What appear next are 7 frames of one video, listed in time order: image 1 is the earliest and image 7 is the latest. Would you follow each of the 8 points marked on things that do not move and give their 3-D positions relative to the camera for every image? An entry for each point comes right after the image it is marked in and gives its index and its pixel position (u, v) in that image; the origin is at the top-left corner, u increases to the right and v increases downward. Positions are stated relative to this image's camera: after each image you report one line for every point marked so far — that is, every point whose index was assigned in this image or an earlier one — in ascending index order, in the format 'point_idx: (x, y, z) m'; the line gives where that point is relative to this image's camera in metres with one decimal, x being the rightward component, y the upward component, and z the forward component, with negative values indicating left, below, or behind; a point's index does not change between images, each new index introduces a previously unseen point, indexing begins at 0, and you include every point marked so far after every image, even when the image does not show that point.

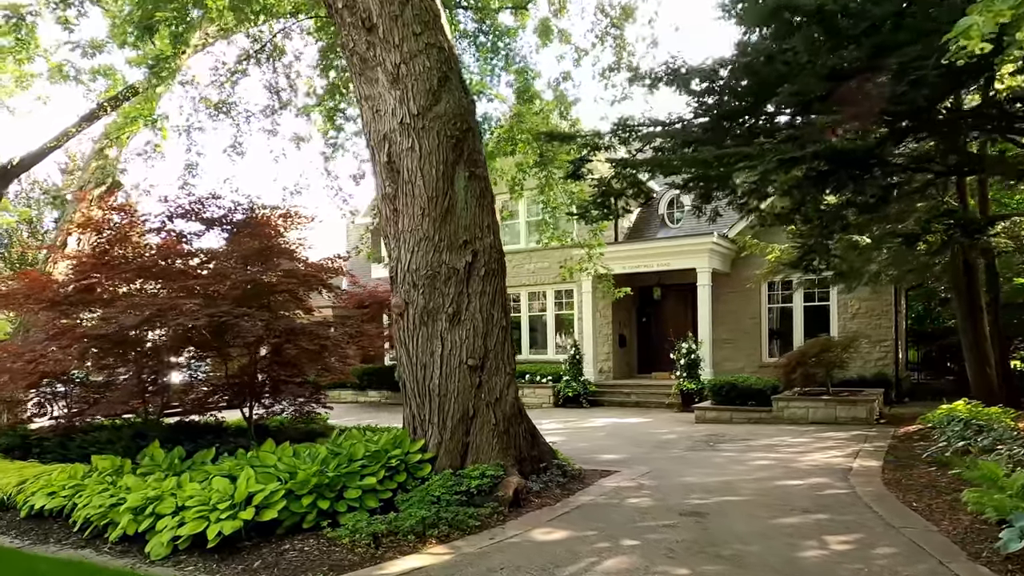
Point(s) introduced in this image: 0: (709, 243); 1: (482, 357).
0: (+3.4, +0.8, +12.3) m
1: (-0.2, -0.5, +5.0) m
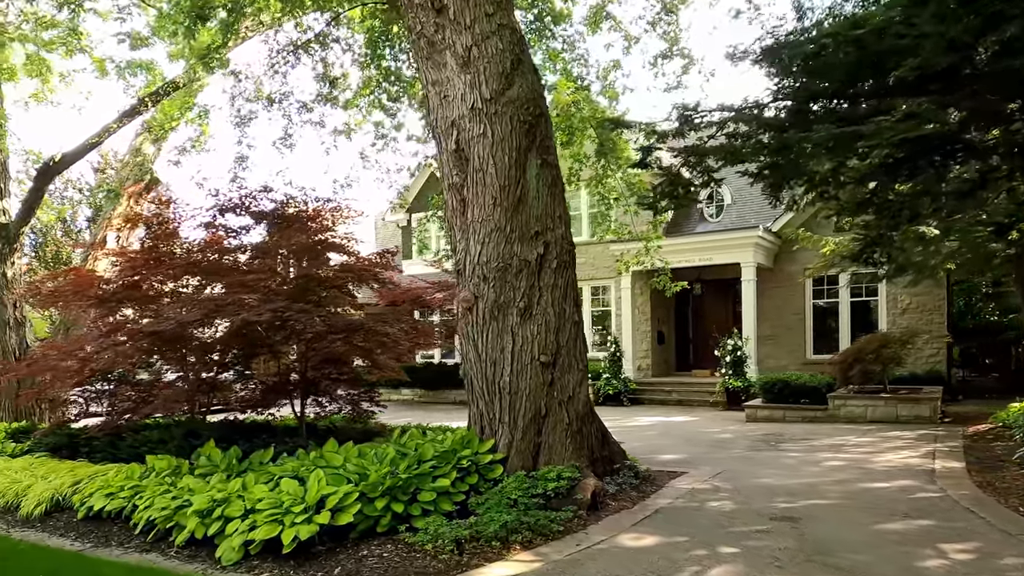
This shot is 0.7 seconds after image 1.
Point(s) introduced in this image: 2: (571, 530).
0: (+4.1, +0.9, +12.0) m
1: (+0.3, -0.4, +4.8) m
2: (+0.3, -1.4, +4.1) m
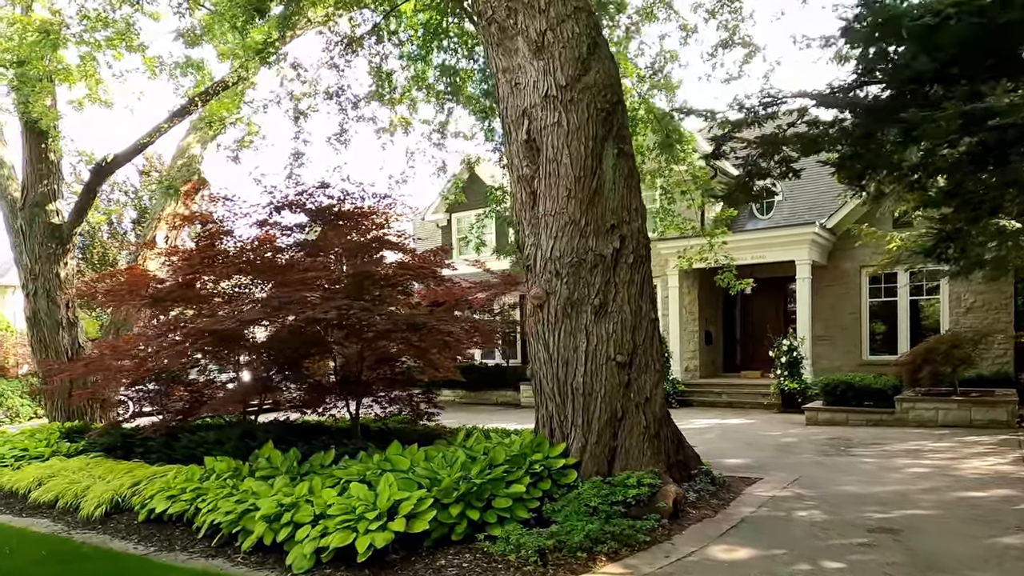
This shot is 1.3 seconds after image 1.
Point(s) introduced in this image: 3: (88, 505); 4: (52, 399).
0: (+4.8, +0.9, +11.6) m
1: (+0.8, -0.4, +4.6) m
2: (+0.8, -1.4, +3.9) m
3: (-3.2, -1.7, +5.5) m
4: (-6.3, -1.5, +9.8) m
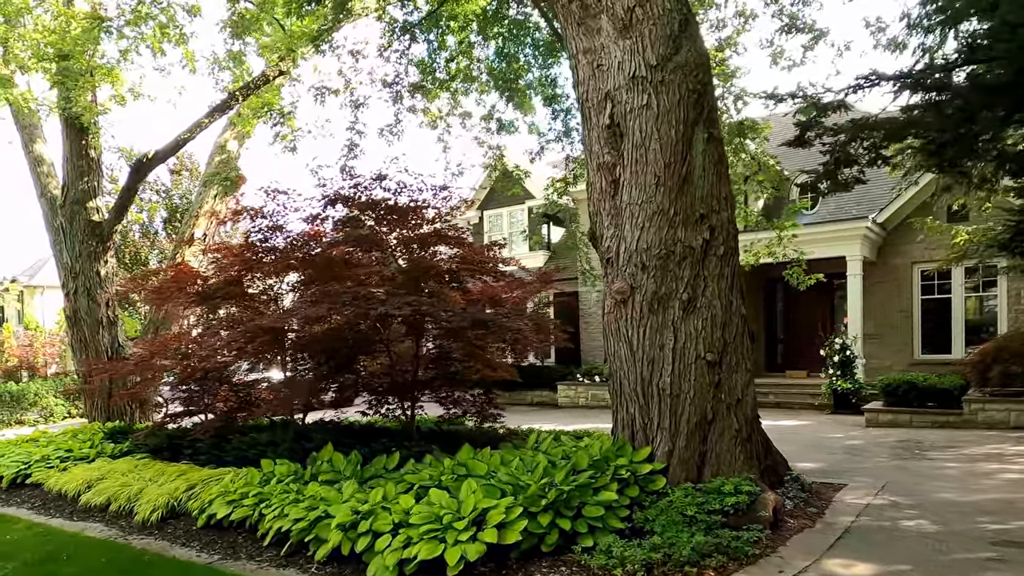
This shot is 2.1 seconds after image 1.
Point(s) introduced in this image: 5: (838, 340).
0: (+5.5, +0.9, +11.2) m
1: (+1.3, -0.4, +4.3) m
2: (+1.3, -1.3, +3.6) m
3: (-2.7, -1.6, +5.3) m
4: (-5.7, -1.5, +9.7) m
5: (+5.0, -0.8, +11.0) m
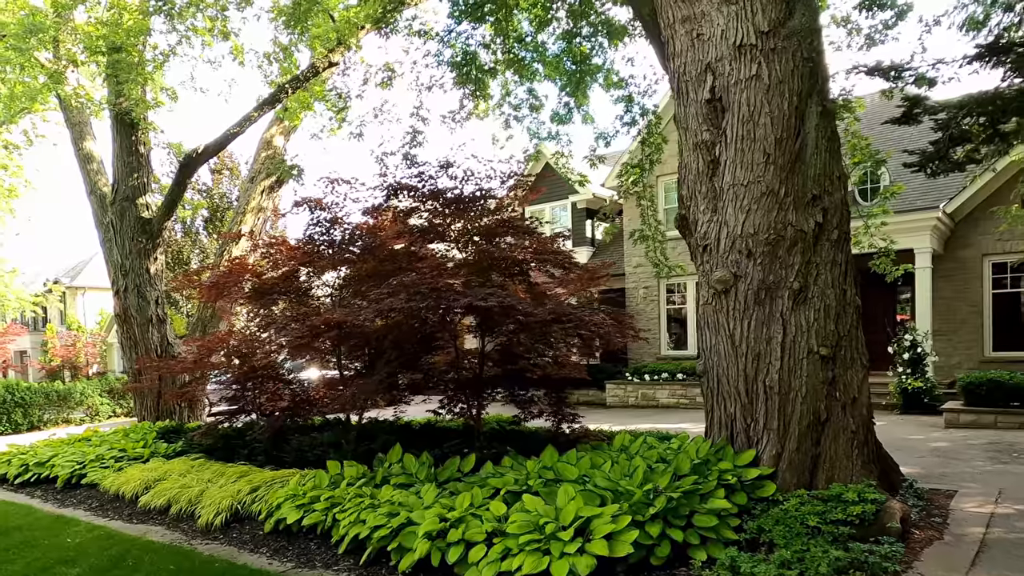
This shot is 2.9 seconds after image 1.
0: (+6.2, +1.0, +10.7) m
1: (+1.8, -0.3, +3.9) m
2: (+1.8, -1.3, +3.2) m
3: (-2.2, -1.6, +5.1) m
4: (-4.9, -1.5, +9.6) m
5: (+5.8, -0.7, +10.5) m
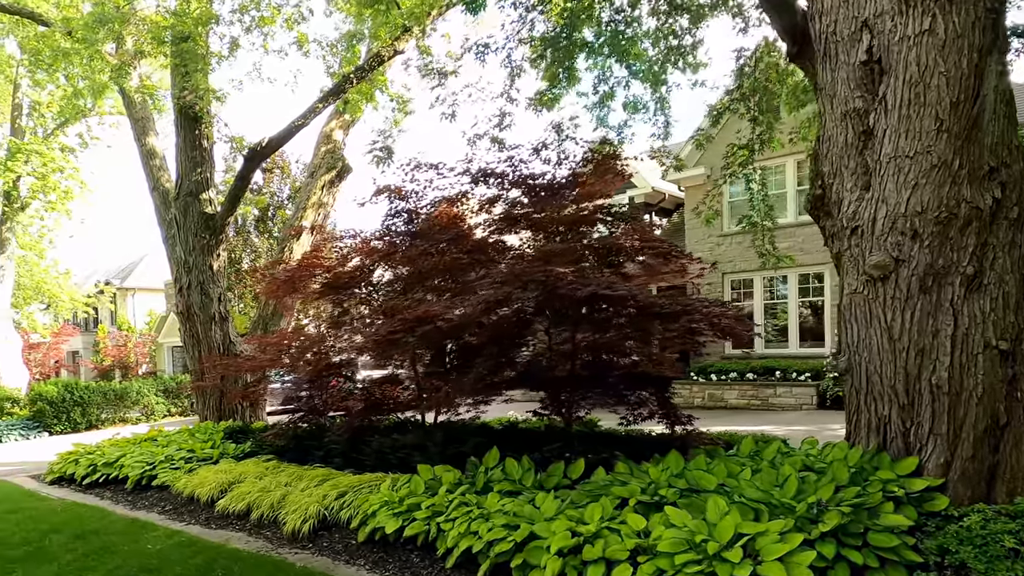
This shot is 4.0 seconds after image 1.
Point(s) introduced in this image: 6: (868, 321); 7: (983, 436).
0: (+7.2, +1.1, +10.0) m
1: (+2.4, -0.2, +3.4) m
2: (+2.4, -1.2, +2.7) m
3: (-1.5, -1.5, +4.8) m
4: (-4.0, -1.4, +9.4) m
5: (+6.7, -0.6, +9.8) m
6: (+1.8, -0.2, +3.7) m
7: (+2.2, -0.7, +3.4) m
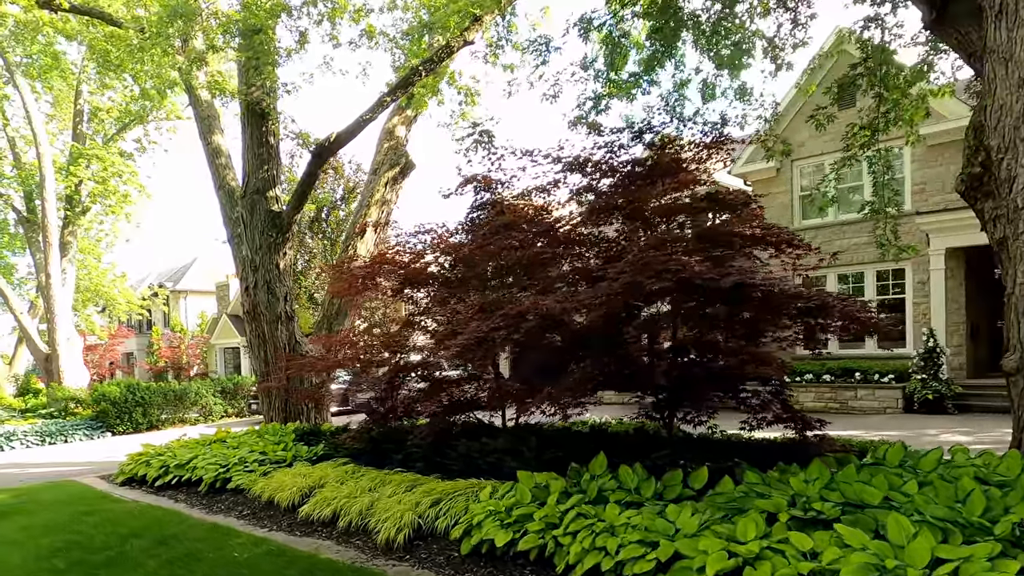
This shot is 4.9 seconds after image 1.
0: (+8.1, +1.2, +9.2) m
1: (+3.0, -0.2, +2.9) m
2: (+2.9, -1.1, +2.2) m
3: (-0.8, -1.5, +4.5) m
4: (-3.1, -1.4, +9.2) m
5: (+7.6, -0.6, +9.1) m
6: (+2.4, -0.1, +3.2) m
7: (+2.8, -0.6, +2.9) m
